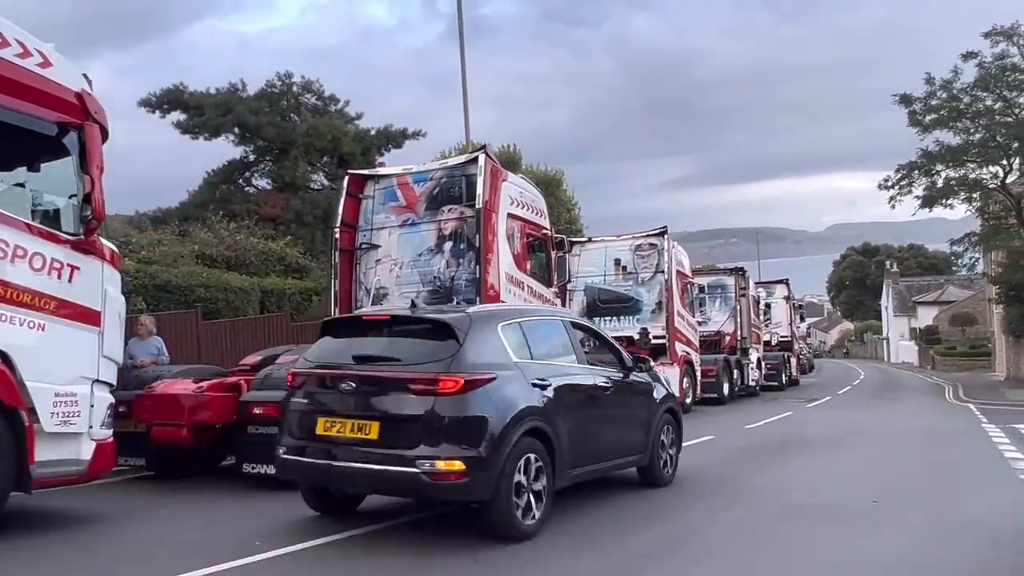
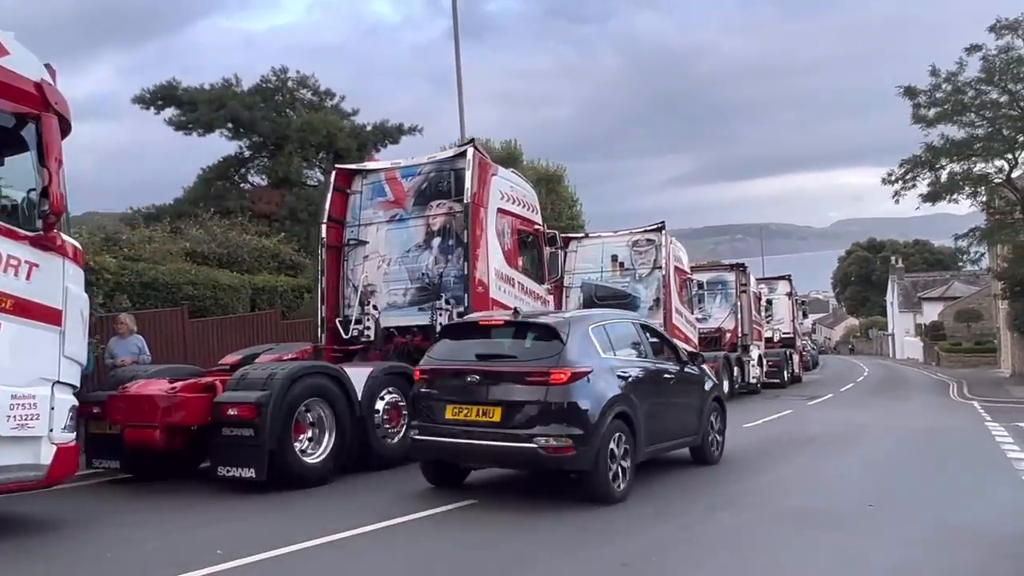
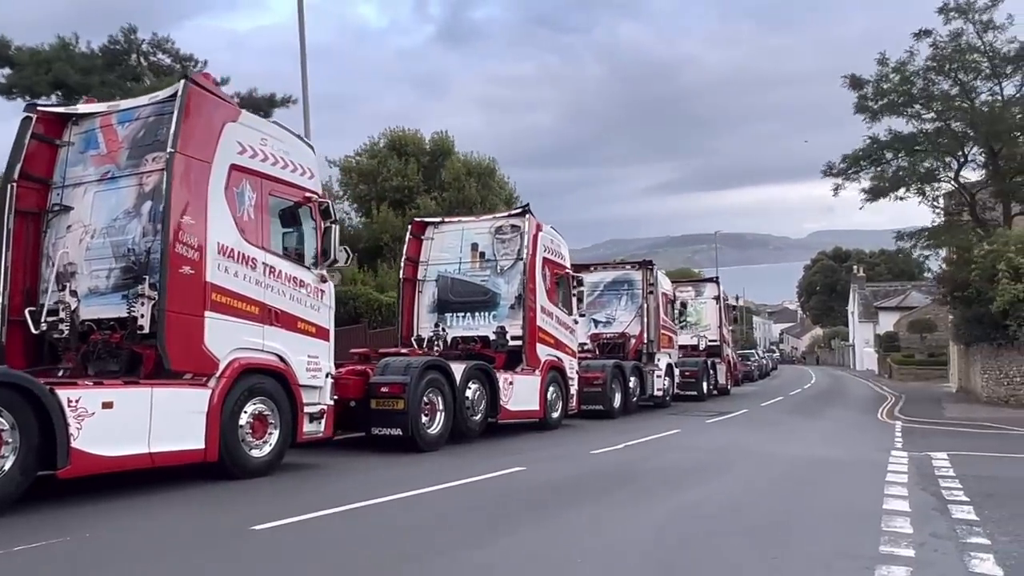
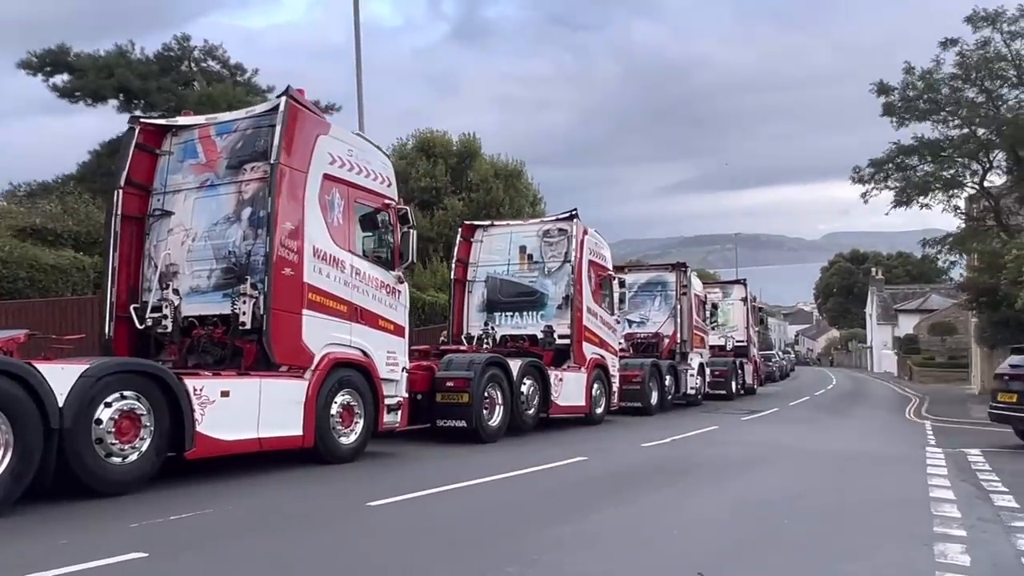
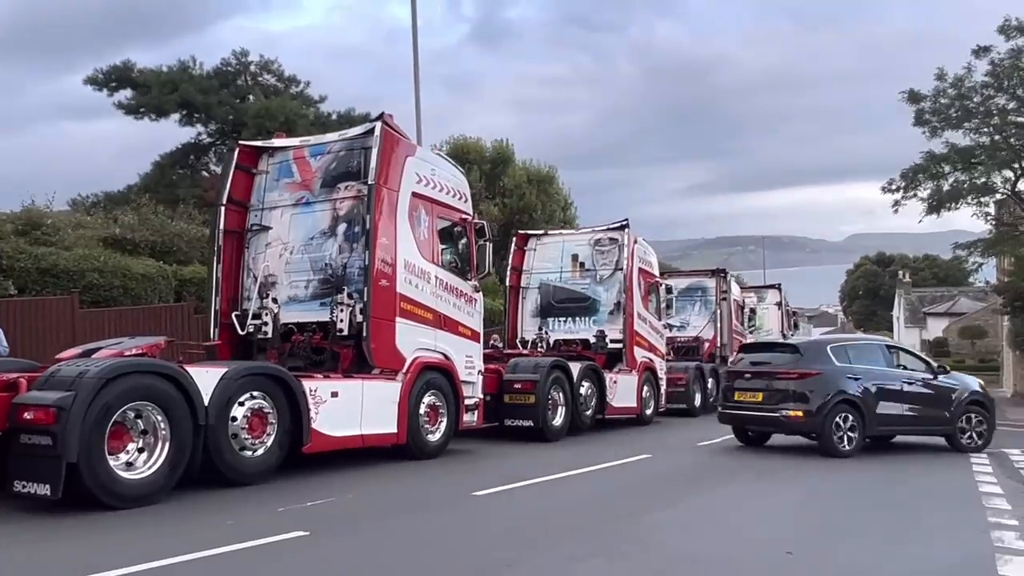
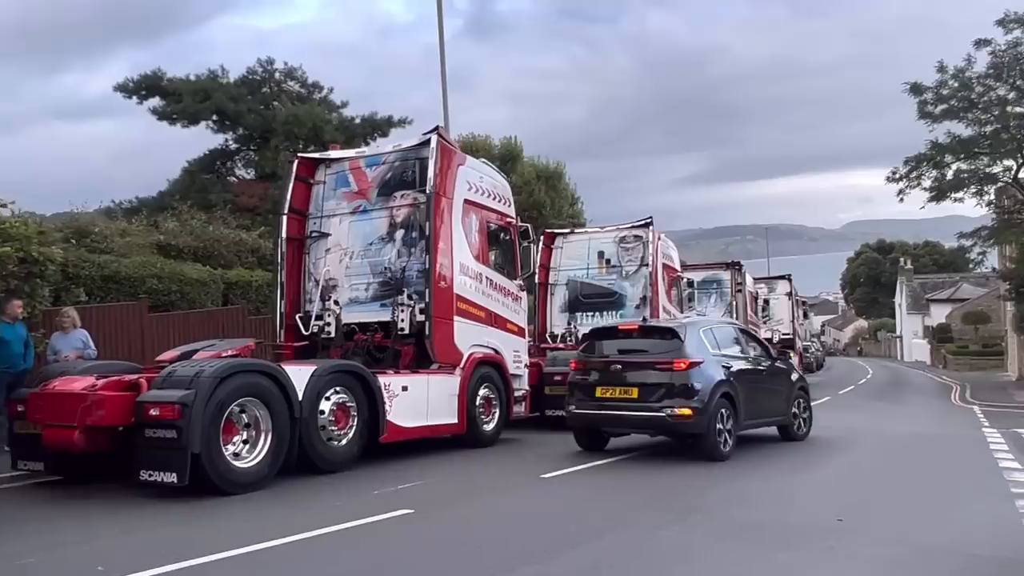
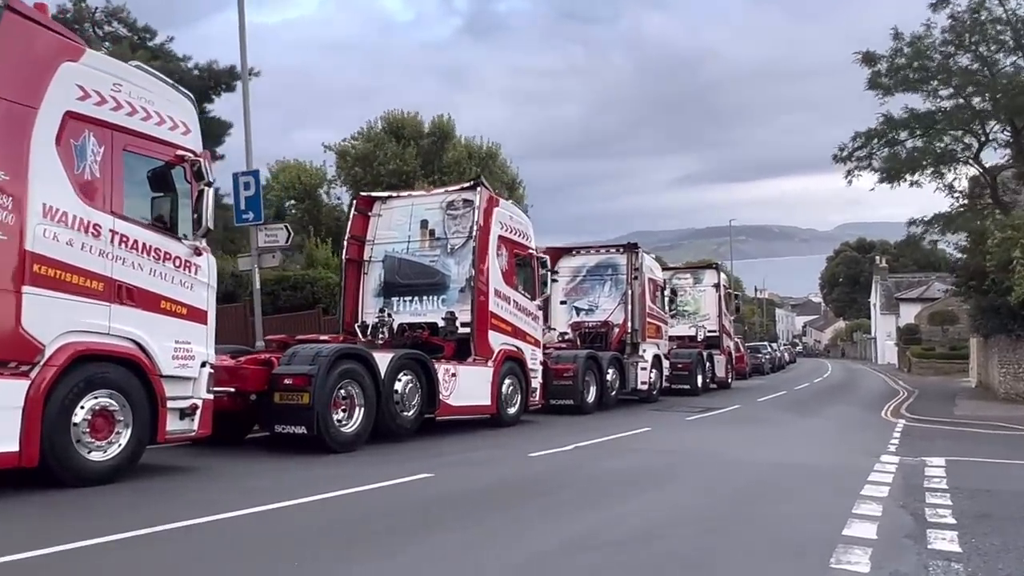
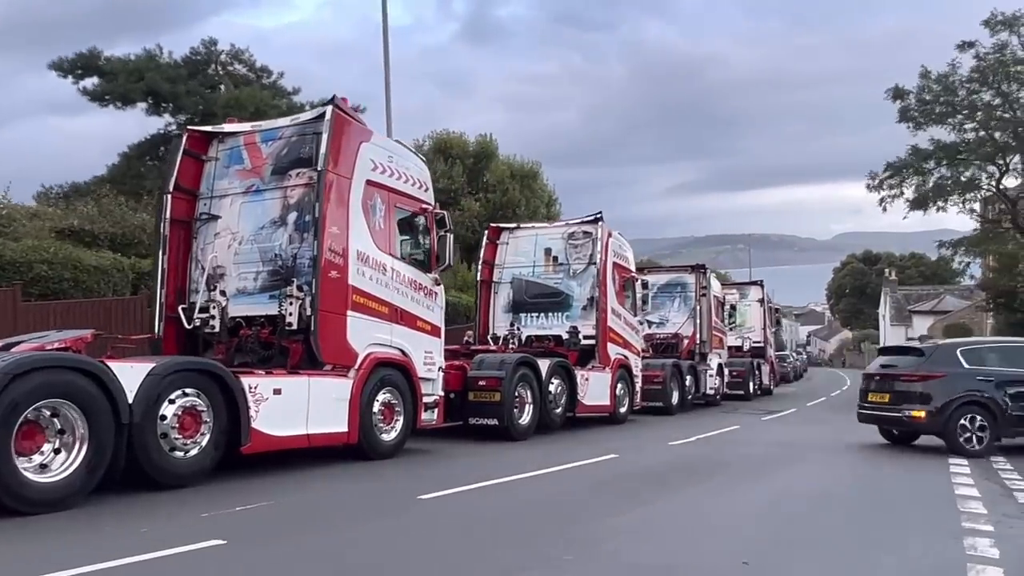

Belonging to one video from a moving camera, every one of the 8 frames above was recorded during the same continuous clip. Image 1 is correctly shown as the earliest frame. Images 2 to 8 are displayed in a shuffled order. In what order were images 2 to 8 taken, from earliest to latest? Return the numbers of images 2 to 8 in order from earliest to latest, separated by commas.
2, 6, 5, 8, 4, 3, 7
